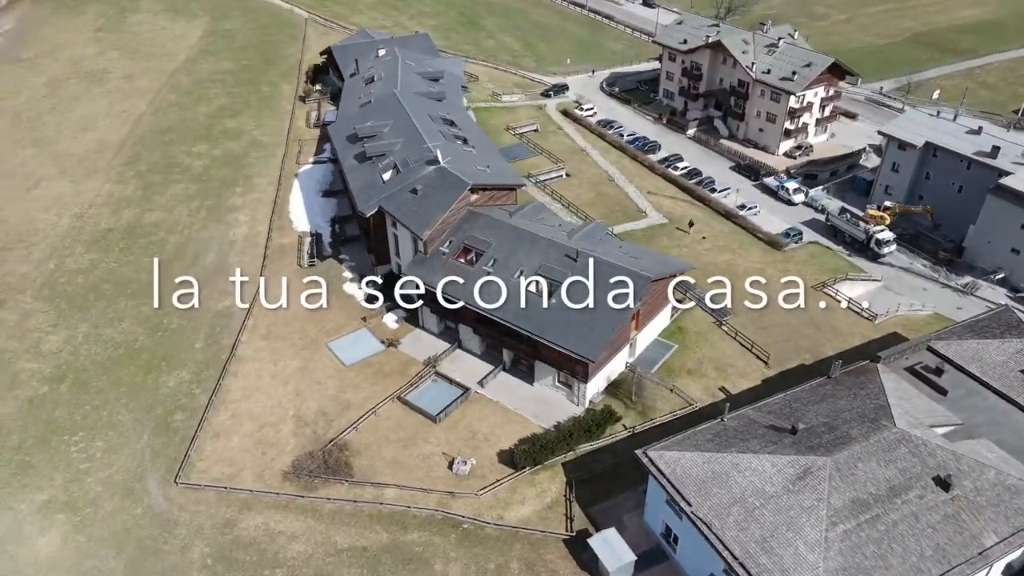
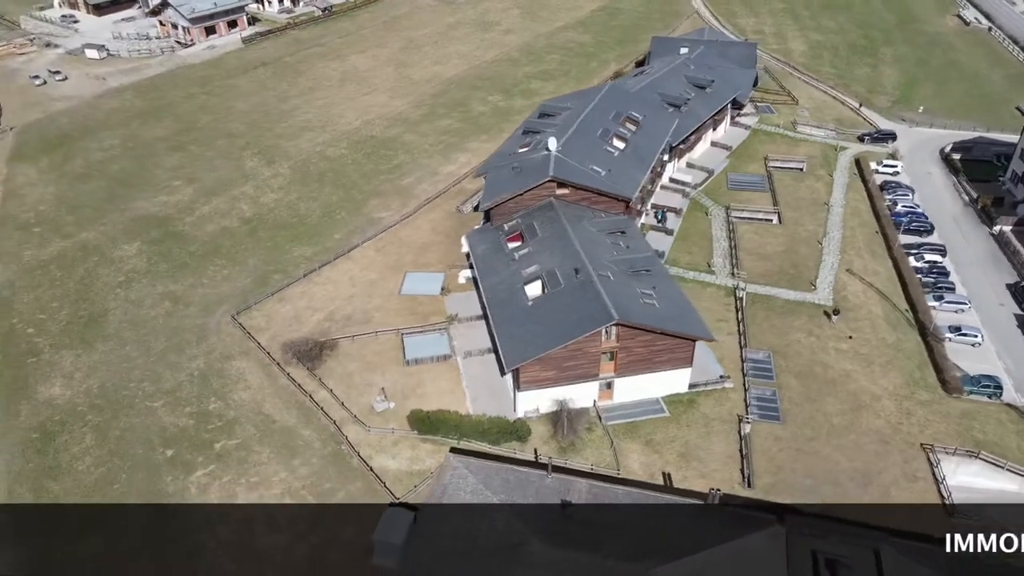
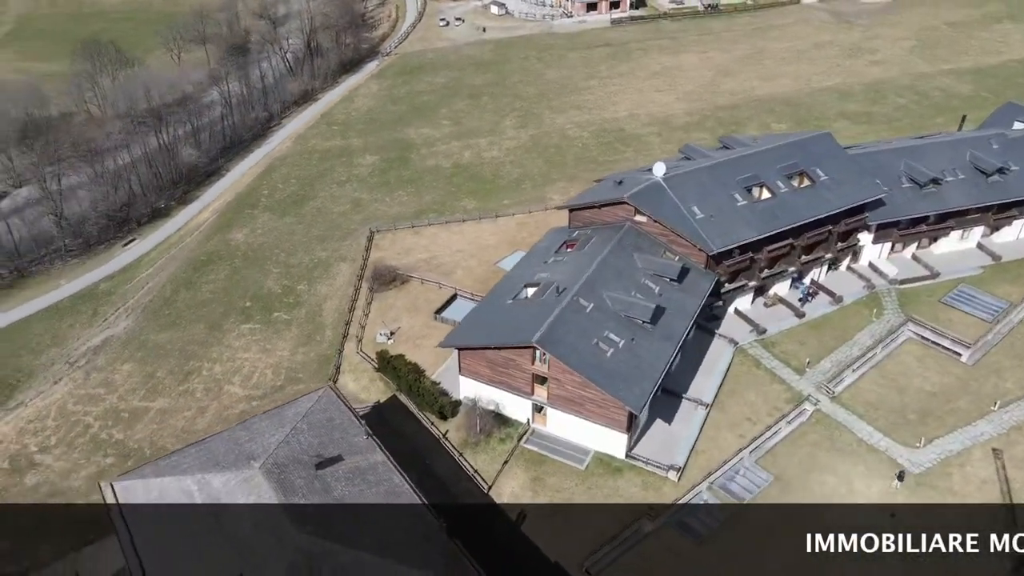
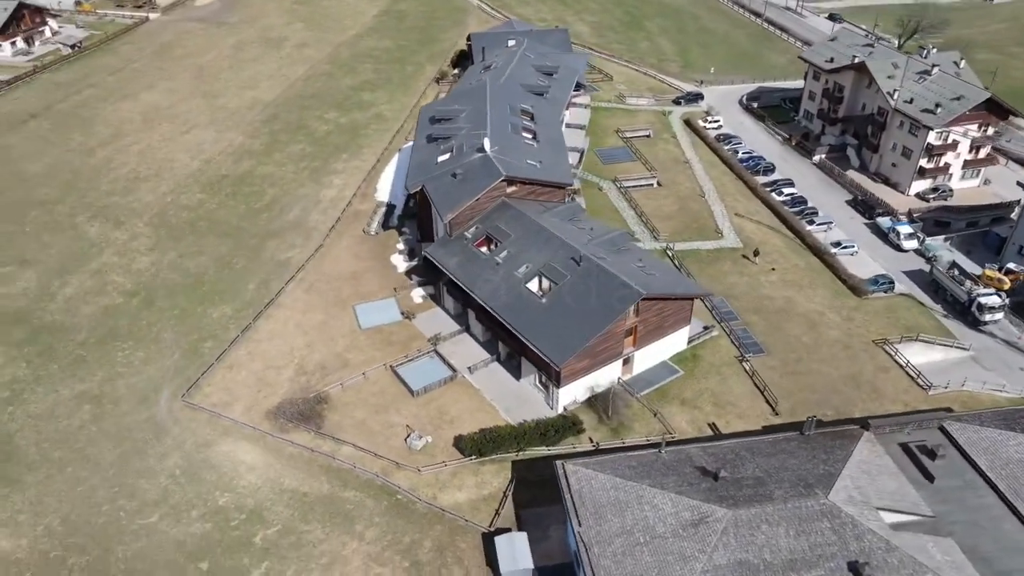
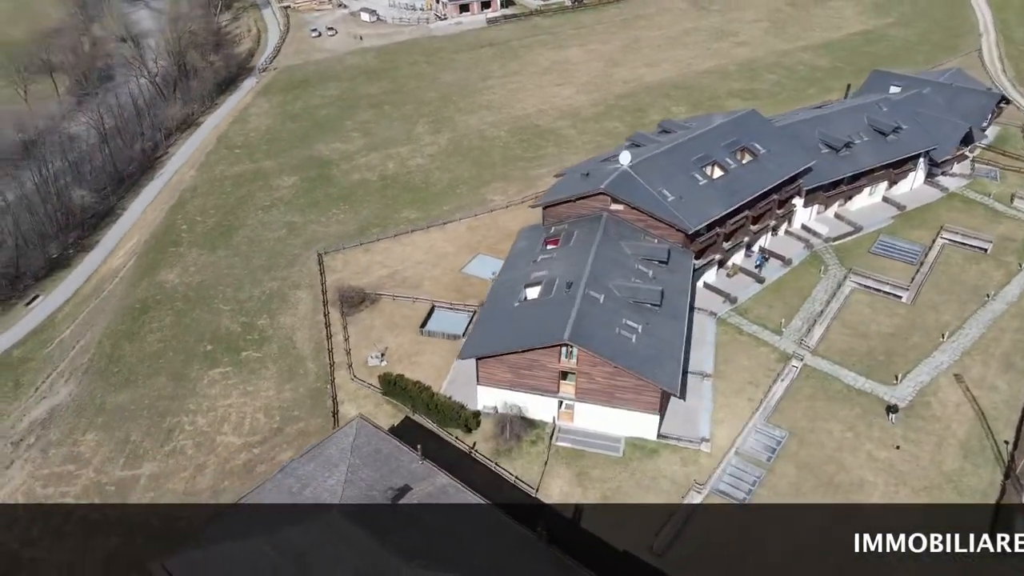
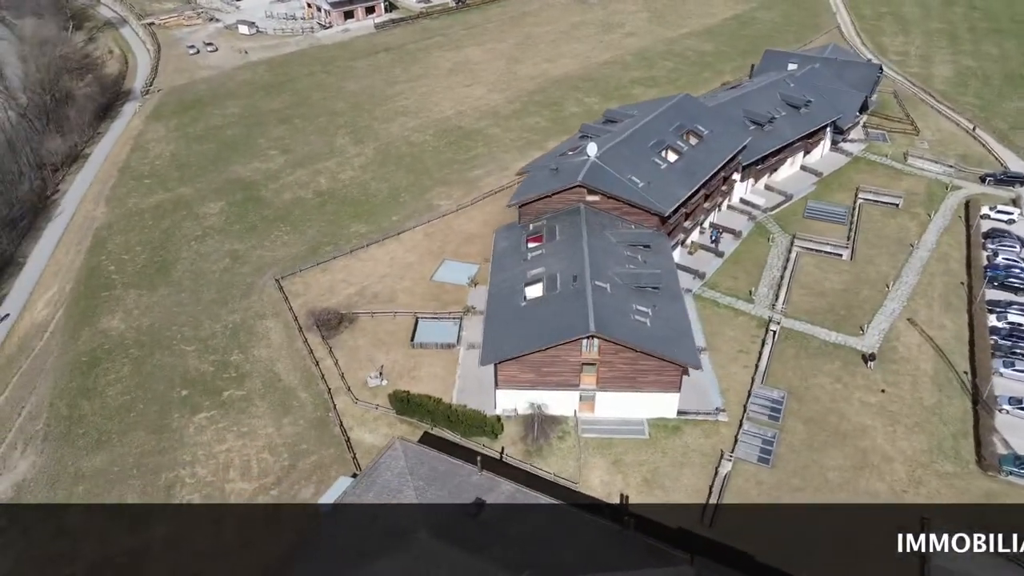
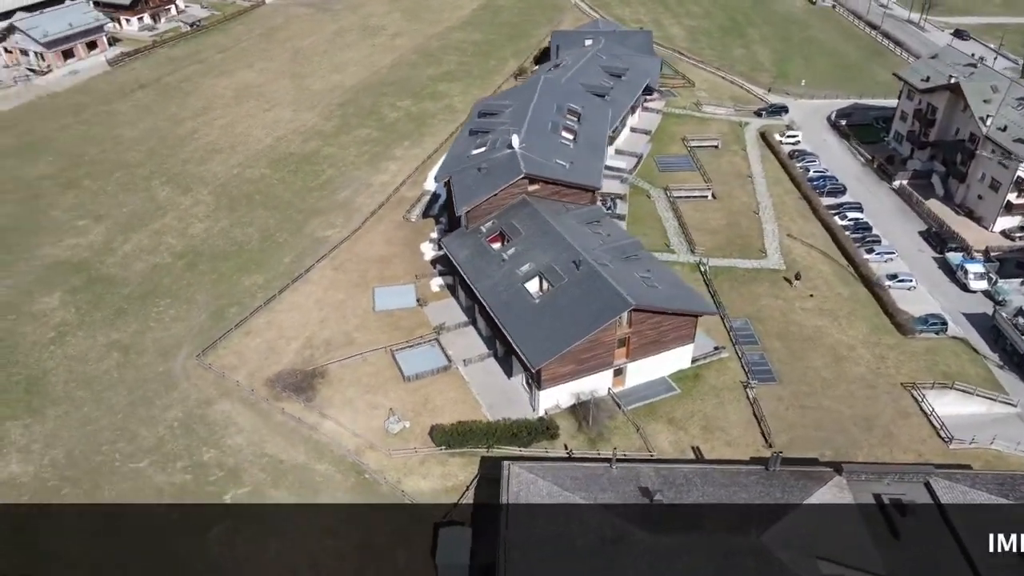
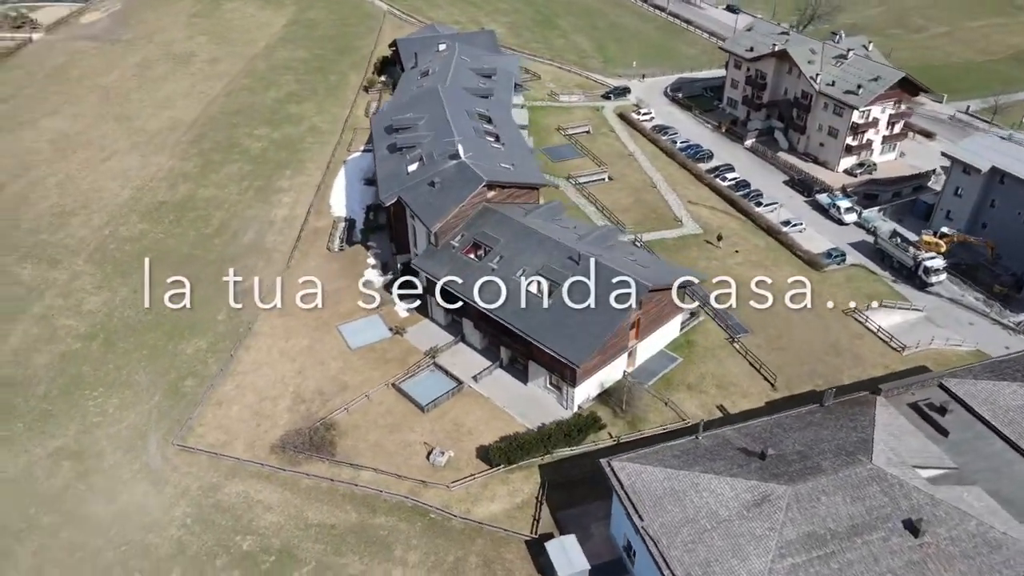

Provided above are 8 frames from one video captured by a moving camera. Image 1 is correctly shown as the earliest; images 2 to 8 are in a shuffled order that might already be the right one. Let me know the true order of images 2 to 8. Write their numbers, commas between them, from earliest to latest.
8, 4, 7, 2, 6, 5, 3
